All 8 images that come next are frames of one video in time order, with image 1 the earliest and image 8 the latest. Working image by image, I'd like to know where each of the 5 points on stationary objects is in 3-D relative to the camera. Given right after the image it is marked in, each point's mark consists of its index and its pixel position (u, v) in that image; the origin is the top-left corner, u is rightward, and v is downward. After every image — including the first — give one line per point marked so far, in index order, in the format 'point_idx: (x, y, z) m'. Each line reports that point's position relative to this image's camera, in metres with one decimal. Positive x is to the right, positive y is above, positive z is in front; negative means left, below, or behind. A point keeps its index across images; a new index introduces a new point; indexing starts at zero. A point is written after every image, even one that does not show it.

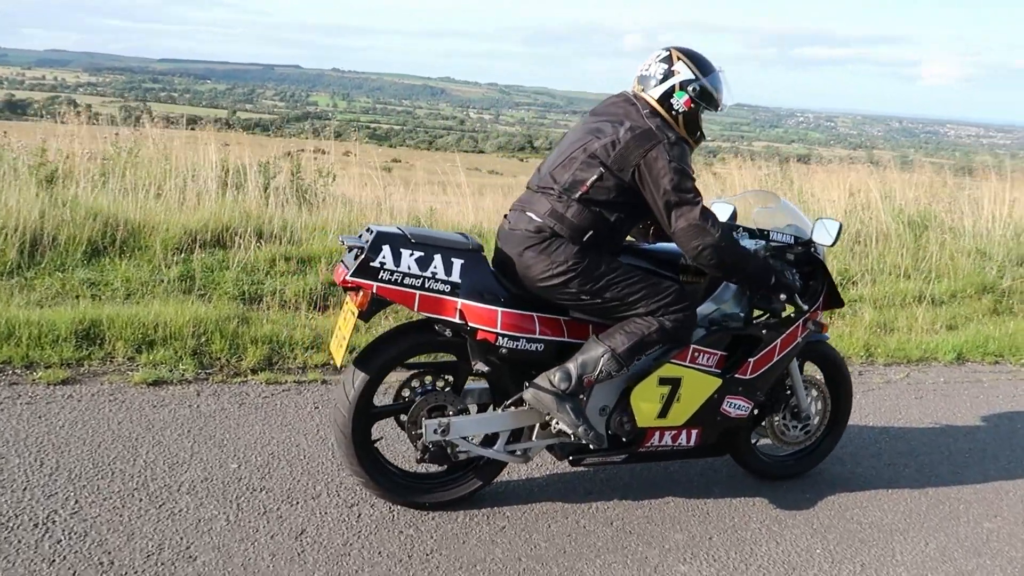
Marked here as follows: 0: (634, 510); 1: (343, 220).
0: (+0.5, -1.0, +3.5) m
1: (-1.6, +0.7, +7.4) m
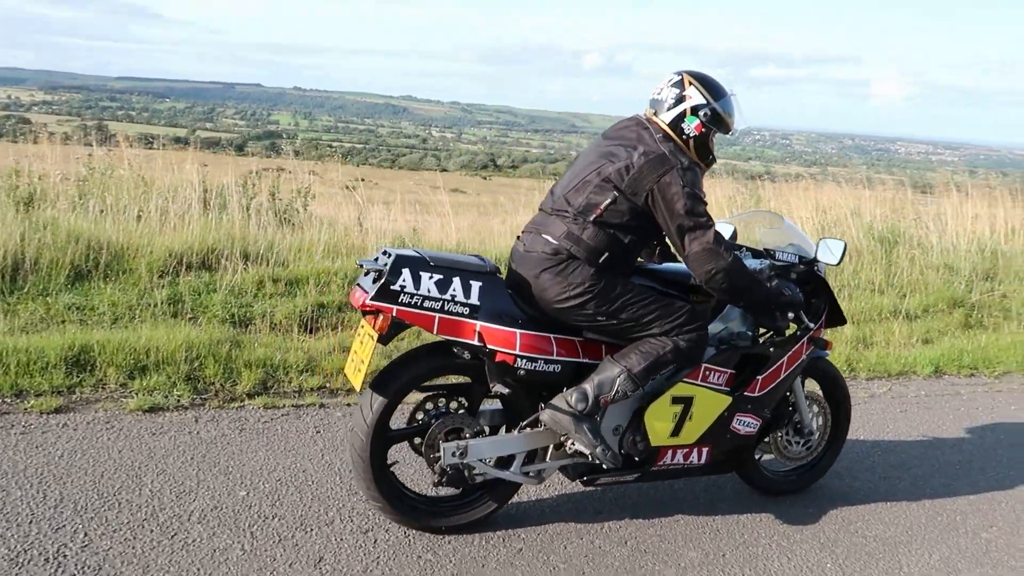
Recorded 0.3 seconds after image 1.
0: (+0.6, -1.1, +3.5) m
1: (-1.7, +0.5, +7.4) m
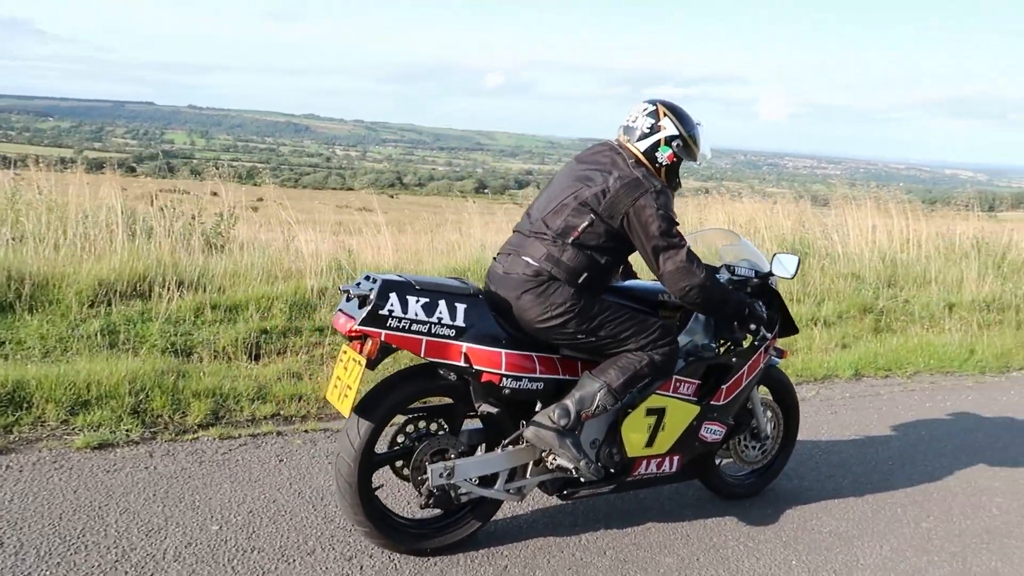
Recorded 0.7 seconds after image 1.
0: (+0.5, -1.1, +3.7) m
1: (-2.3, +0.2, +7.2) m
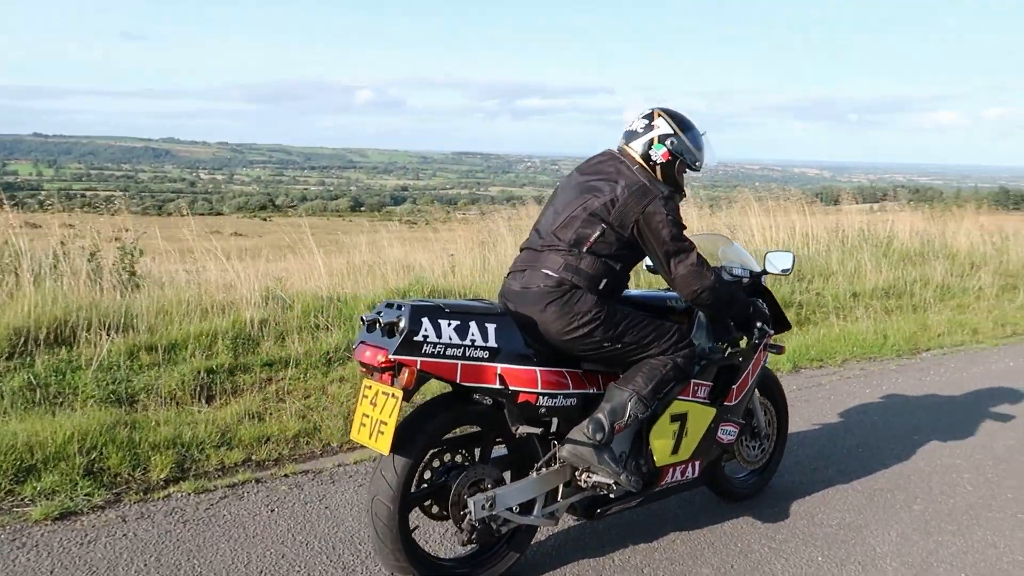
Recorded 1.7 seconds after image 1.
0: (+0.6, -1.2, +3.6) m
1: (-2.7, -0.1, +6.7) m
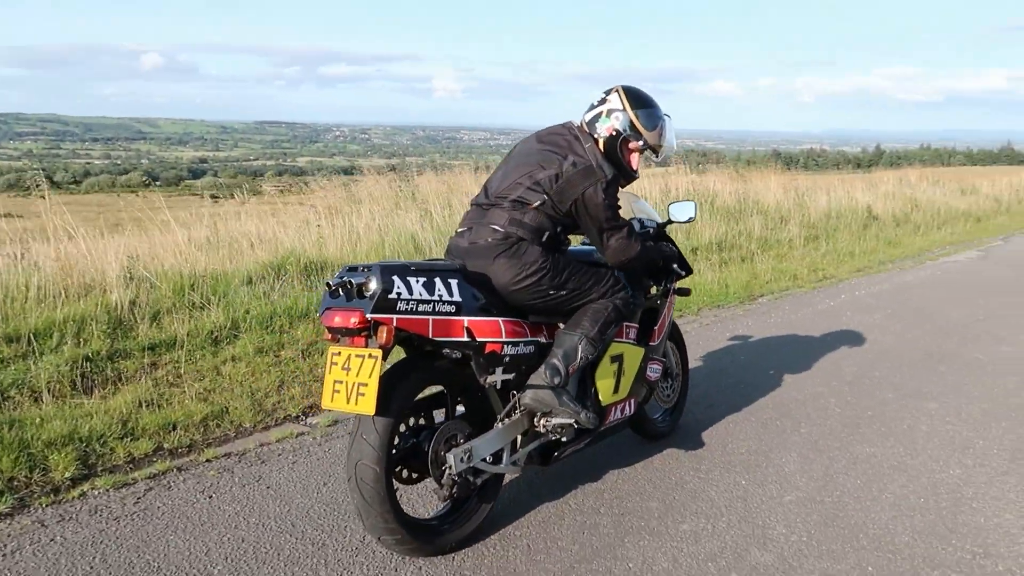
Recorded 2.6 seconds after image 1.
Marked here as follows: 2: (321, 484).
0: (+0.4, -1.0, +3.8) m
1: (-3.6, 0.0, +6.0) m
2: (-0.9, -0.9, +3.8) m
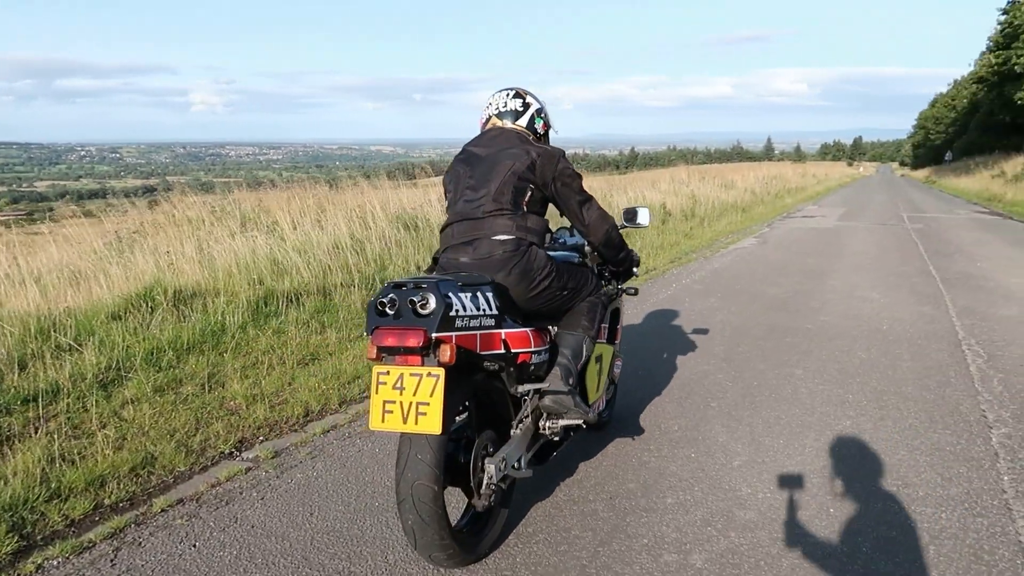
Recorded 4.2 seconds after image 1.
0: (+0.3, -1.0, +4.0) m
1: (-4.2, -0.3, +5.1) m
2: (-0.9, -1.1, +3.7) m
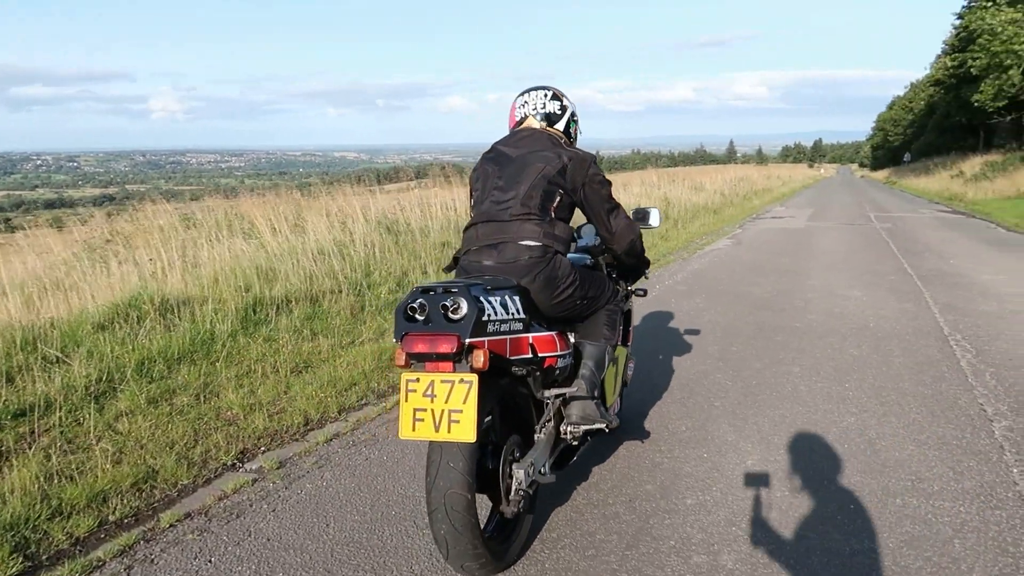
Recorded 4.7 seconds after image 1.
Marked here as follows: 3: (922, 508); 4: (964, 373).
0: (+0.4, -1.0, +4.0) m
1: (-4.2, -0.4, +4.8) m
2: (-0.8, -1.1, +3.6) m
3: (+1.9, -1.0, +3.7) m
4: (+3.6, -0.7, +6.3) m
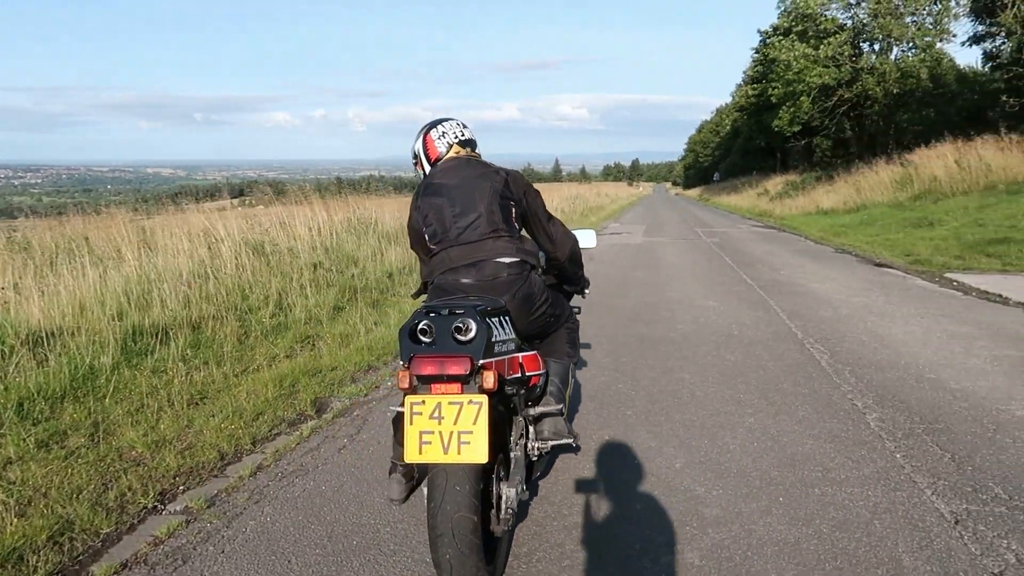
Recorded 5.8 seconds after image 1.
0: (+0.2, -1.1, +4.1) m
1: (-4.5, -0.6, +4.0) m
2: (-1.0, -1.2, +3.4) m
3: (+1.7, -1.1, +4.1) m
4: (+2.8, -0.7, +7.0) m
